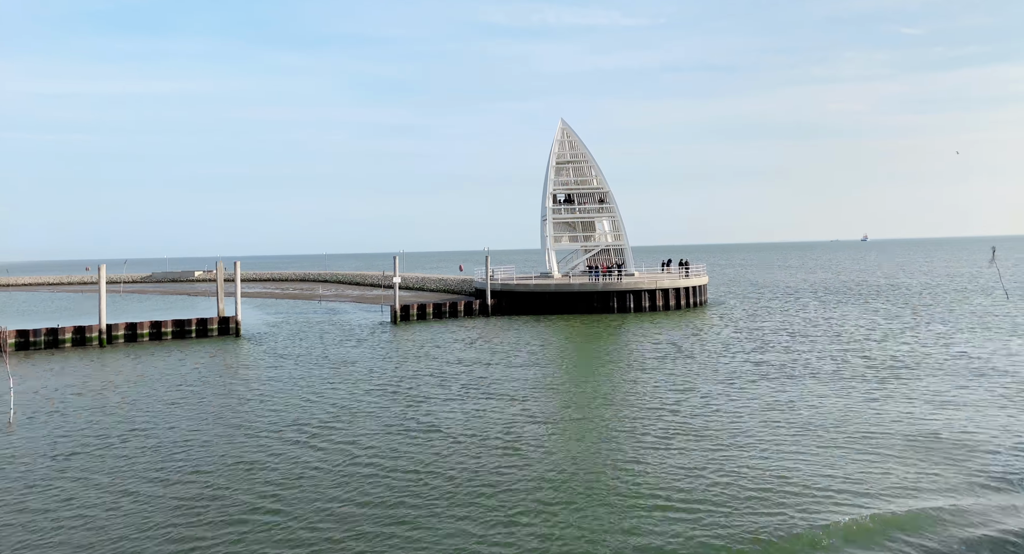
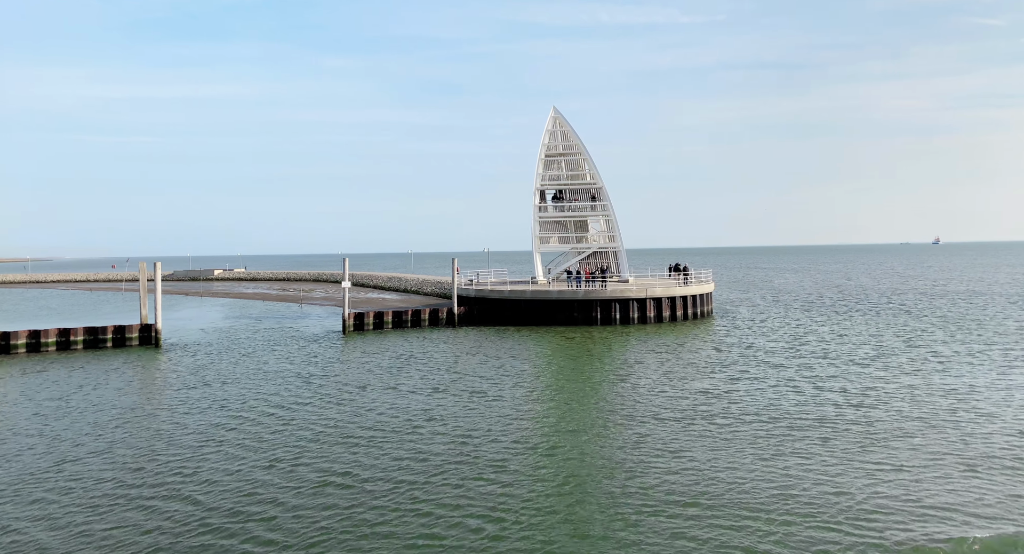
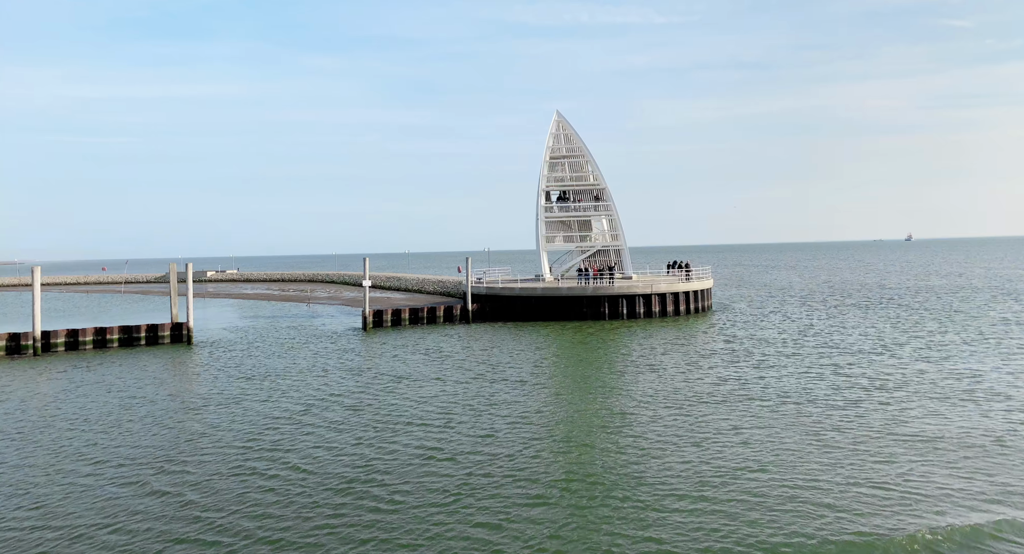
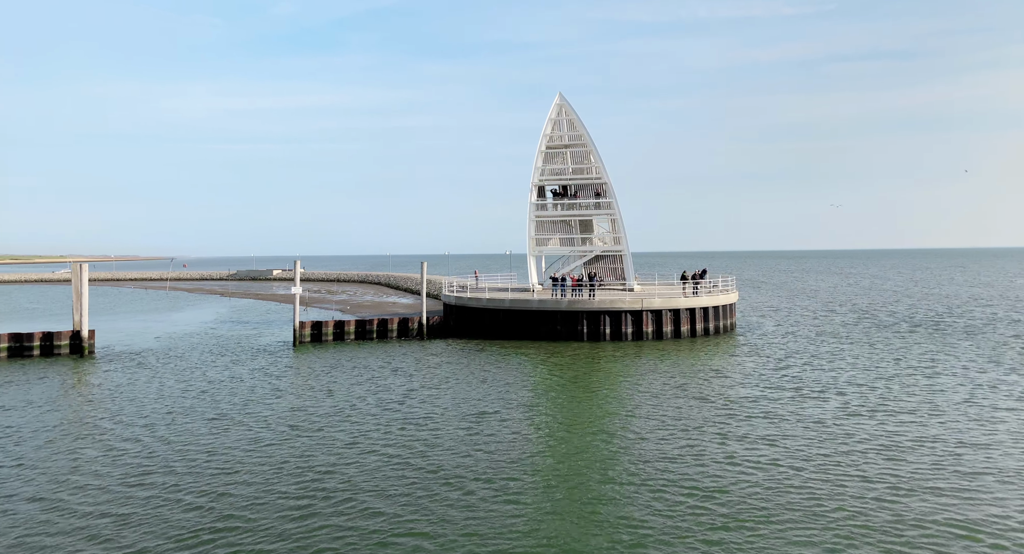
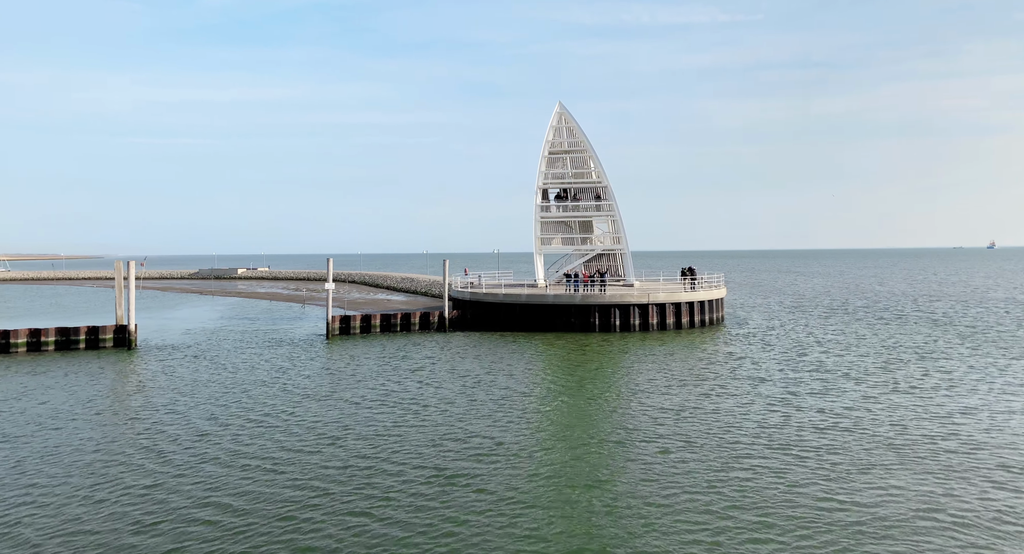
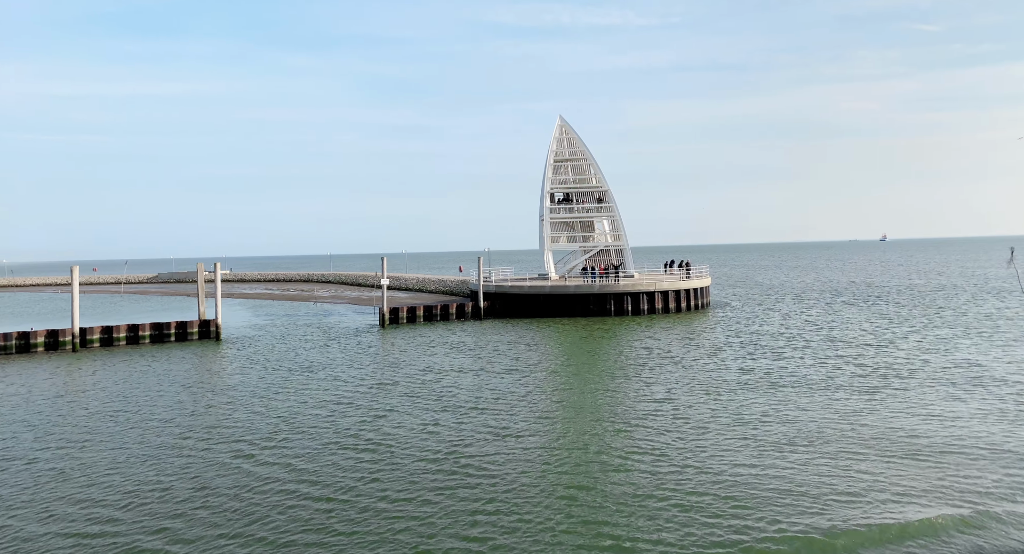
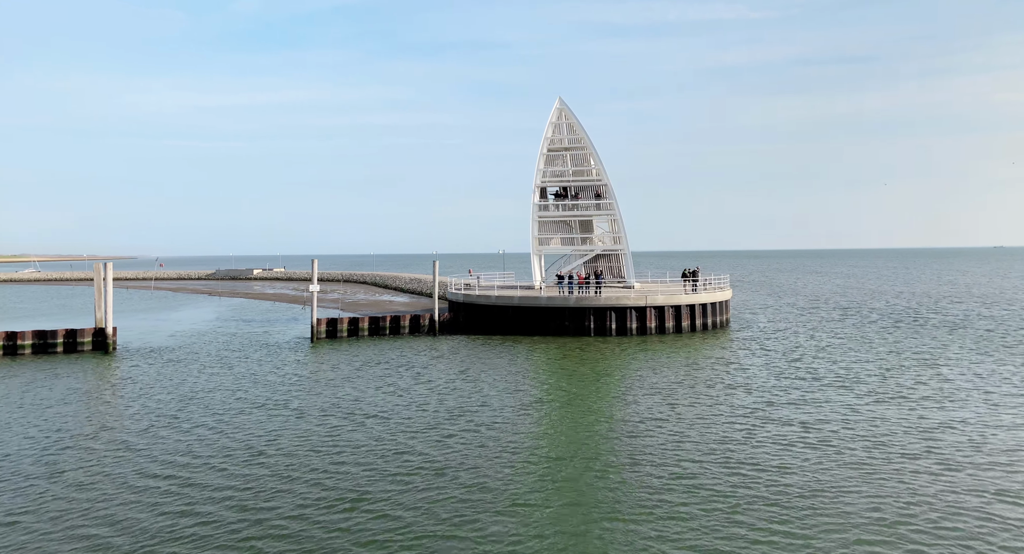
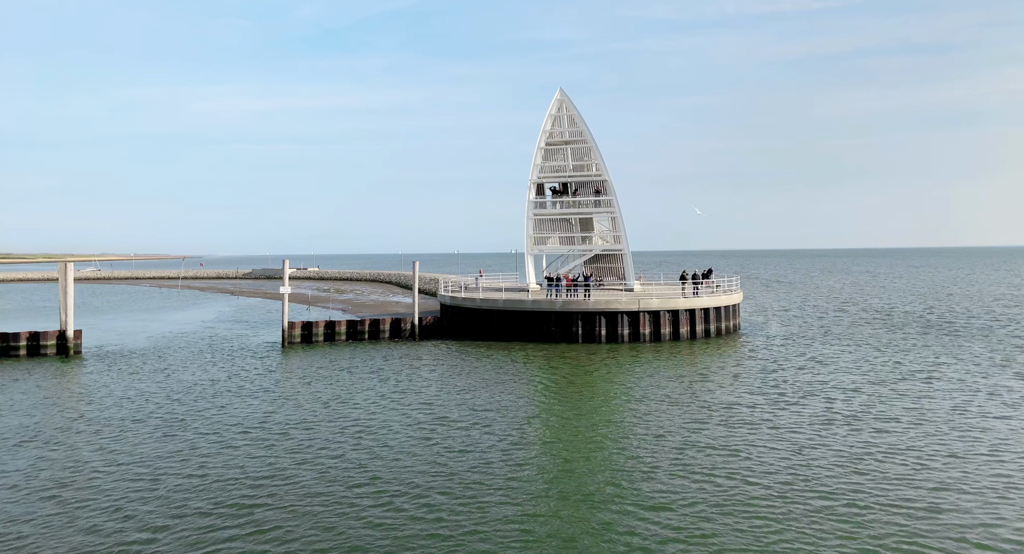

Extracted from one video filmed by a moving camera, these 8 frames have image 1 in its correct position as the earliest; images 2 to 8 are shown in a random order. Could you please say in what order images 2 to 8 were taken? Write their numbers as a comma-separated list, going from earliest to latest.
6, 3, 2, 5, 7, 4, 8
